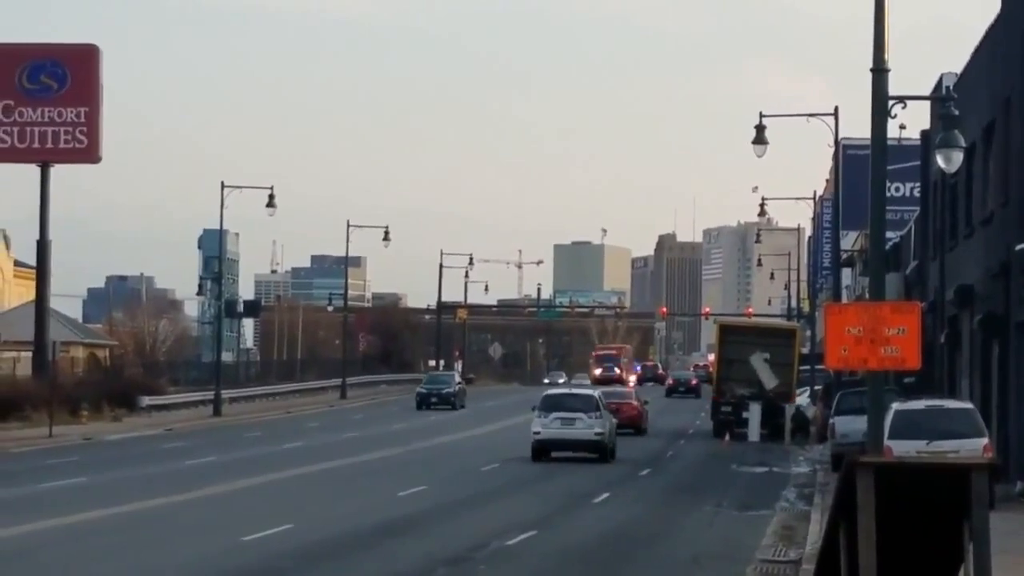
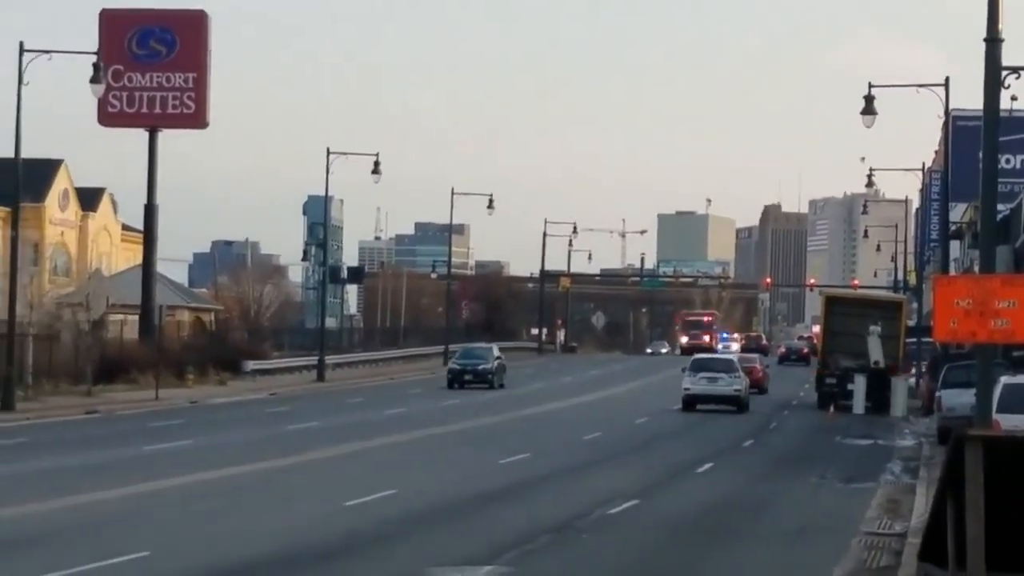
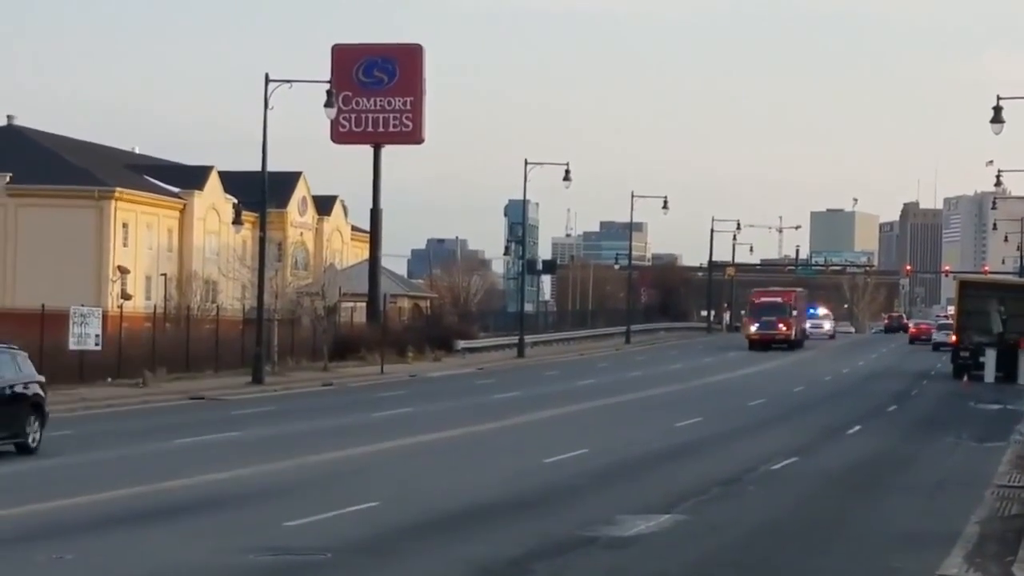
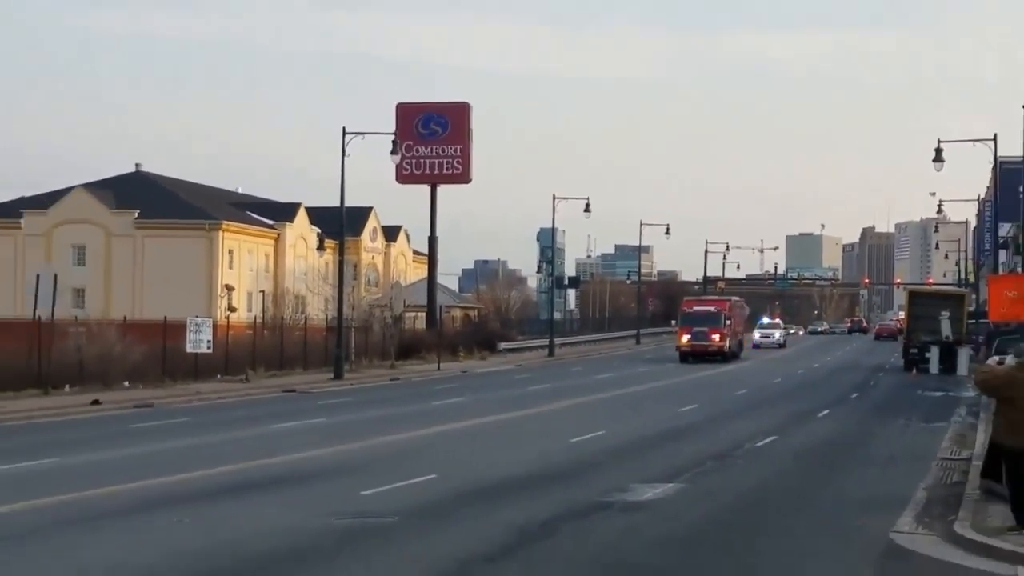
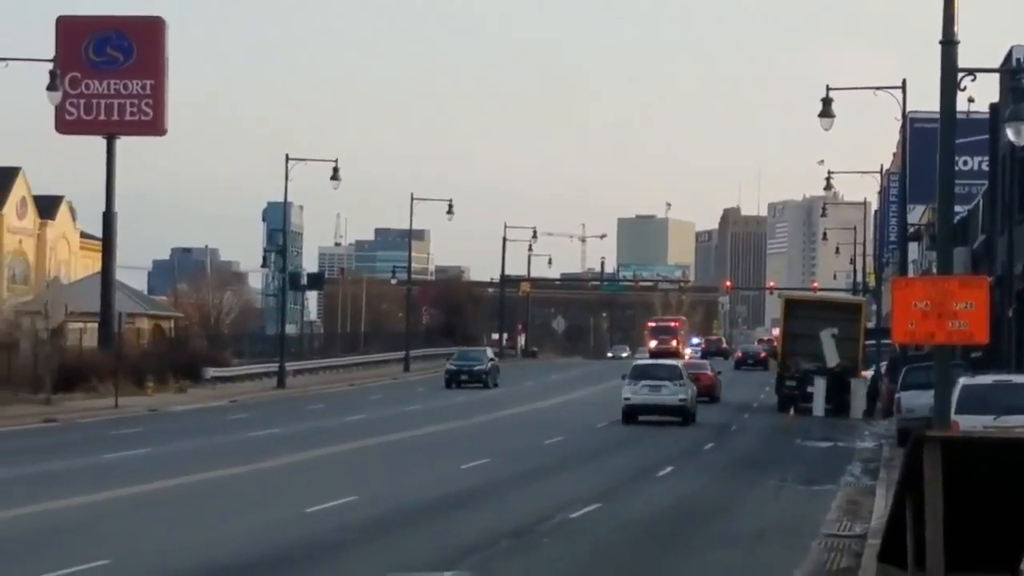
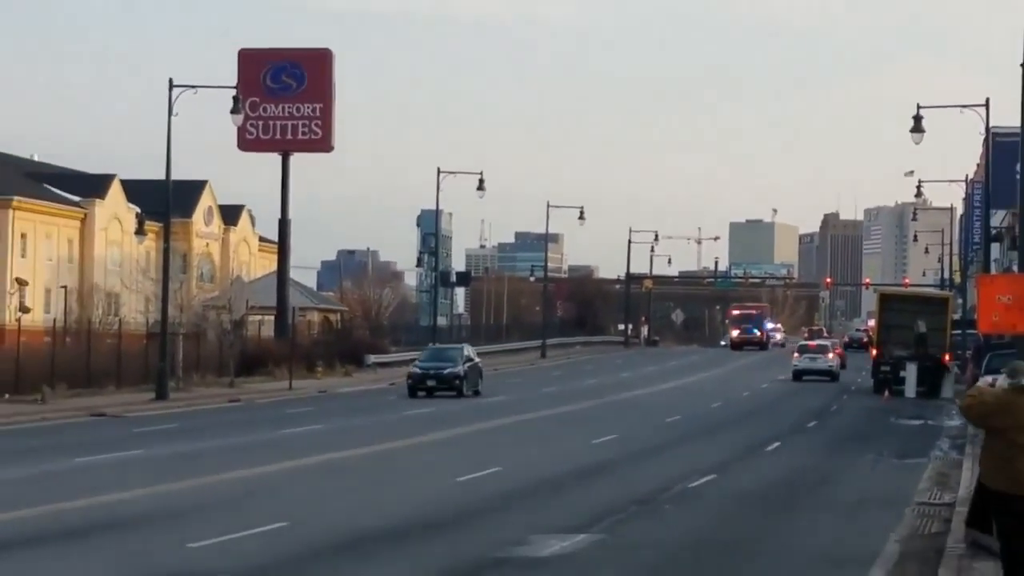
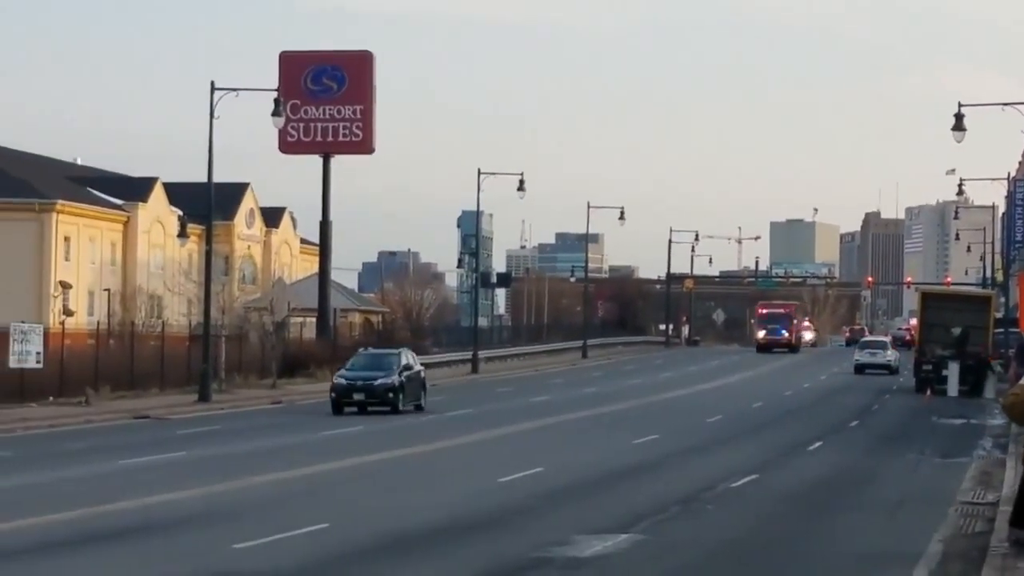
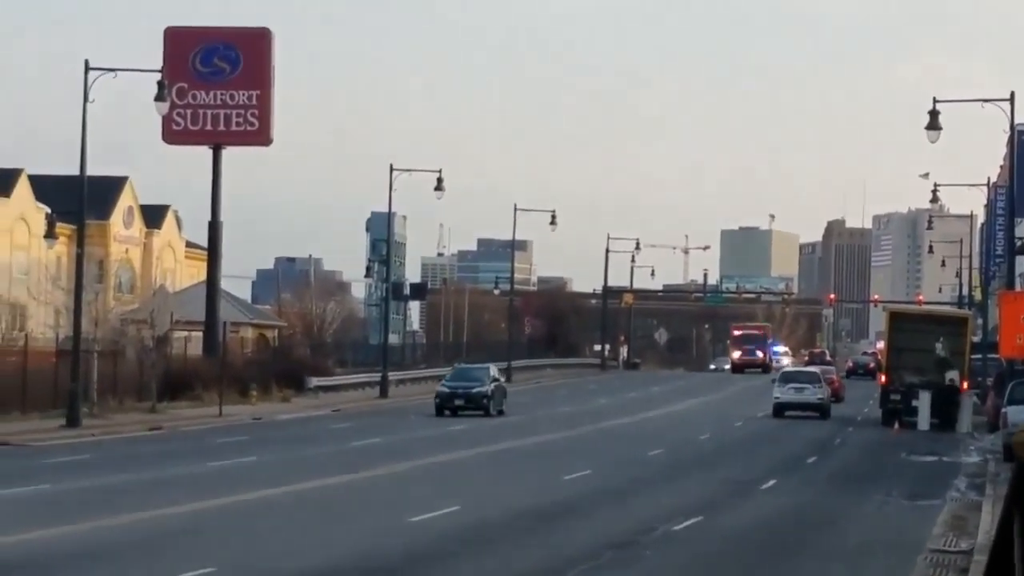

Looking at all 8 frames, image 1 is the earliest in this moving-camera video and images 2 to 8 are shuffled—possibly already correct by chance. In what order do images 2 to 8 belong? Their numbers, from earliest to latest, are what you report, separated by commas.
5, 2, 8, 6, 7, 3, 4
